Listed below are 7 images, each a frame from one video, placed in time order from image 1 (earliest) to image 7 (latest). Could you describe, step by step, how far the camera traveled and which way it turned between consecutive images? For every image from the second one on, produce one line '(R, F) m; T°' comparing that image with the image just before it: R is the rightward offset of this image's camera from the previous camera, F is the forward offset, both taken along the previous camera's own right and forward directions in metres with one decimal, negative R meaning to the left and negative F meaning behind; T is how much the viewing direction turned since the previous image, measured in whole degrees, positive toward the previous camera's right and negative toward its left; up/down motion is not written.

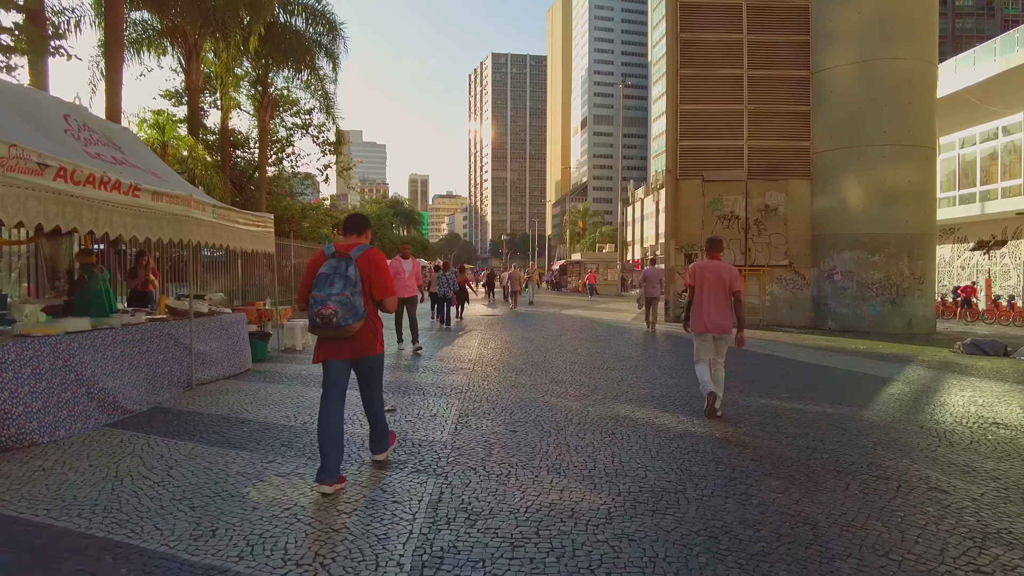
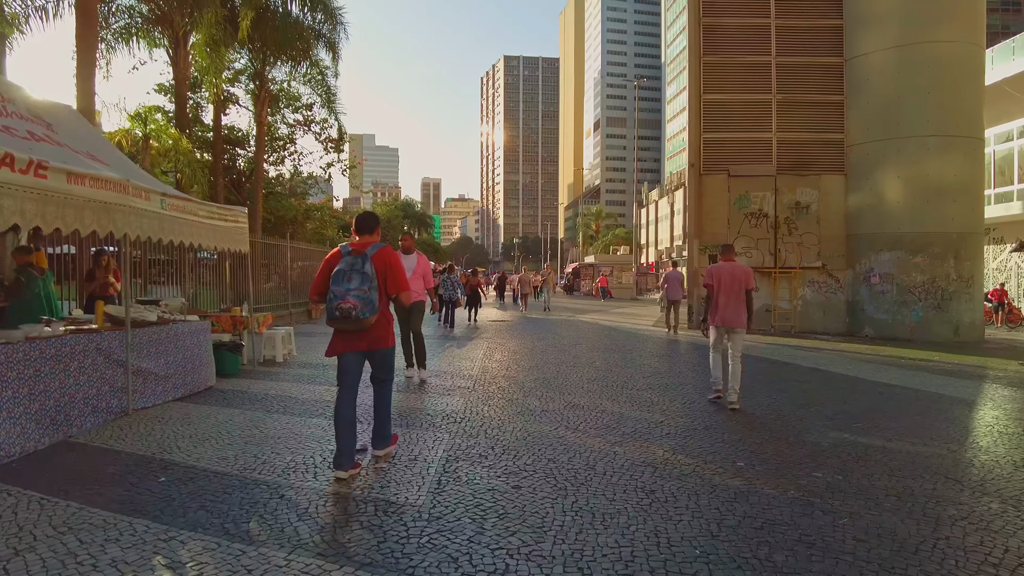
(+0.1, +1.2) m; -1°
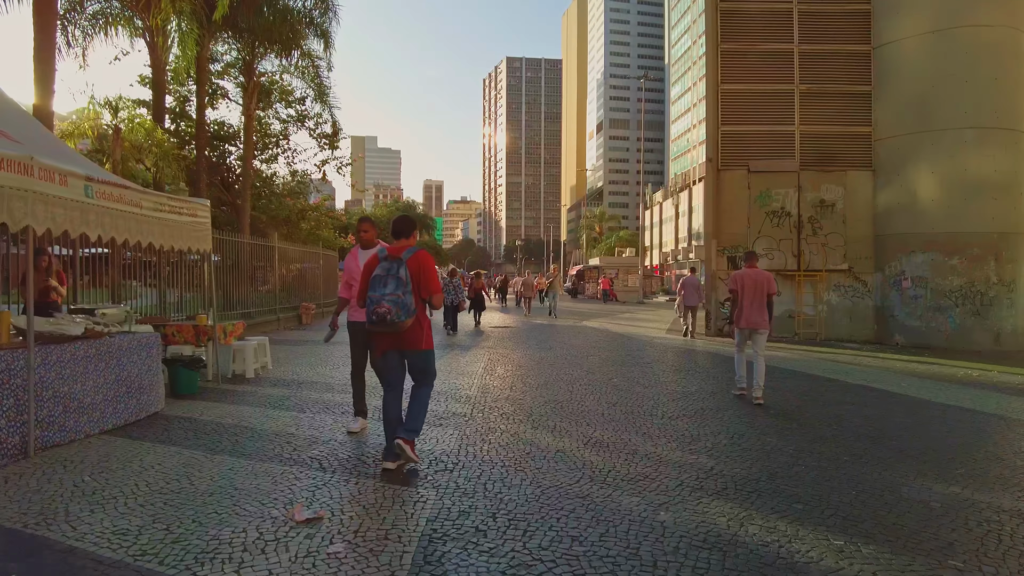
(0.0, +1.2) m; 0°
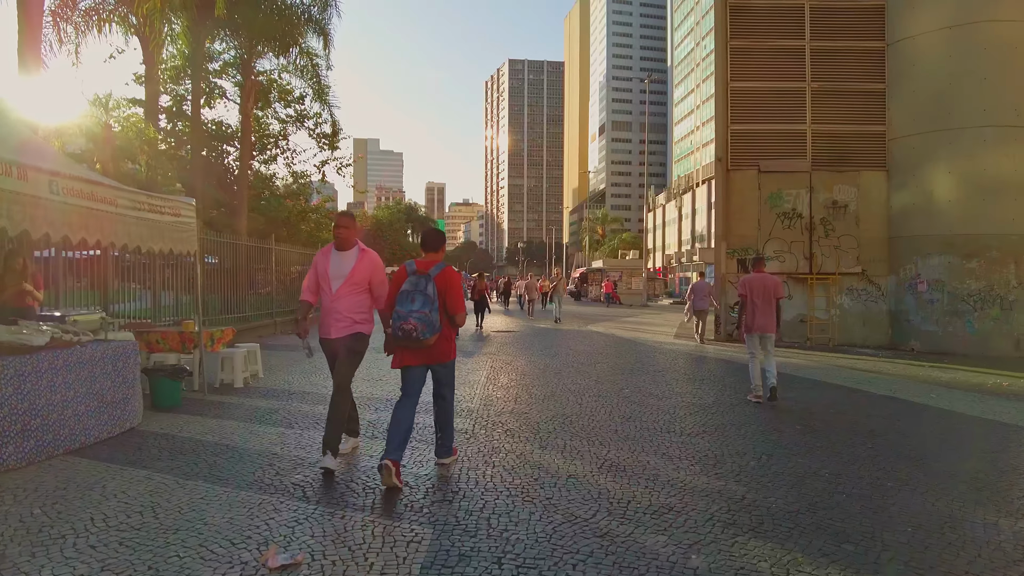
(0.0, +0.5) m; 0°
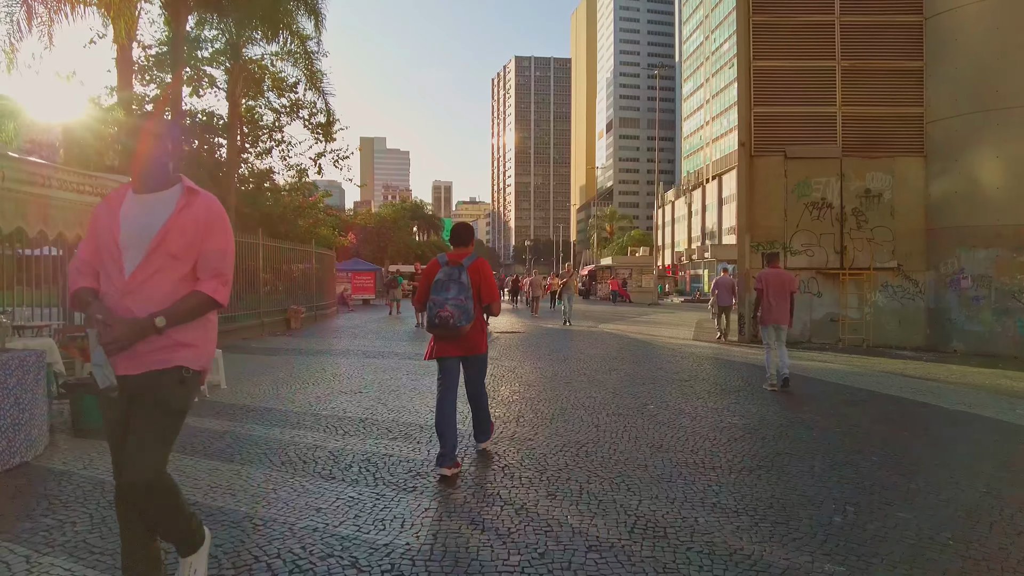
(+0.1, +1.2) m; -1°
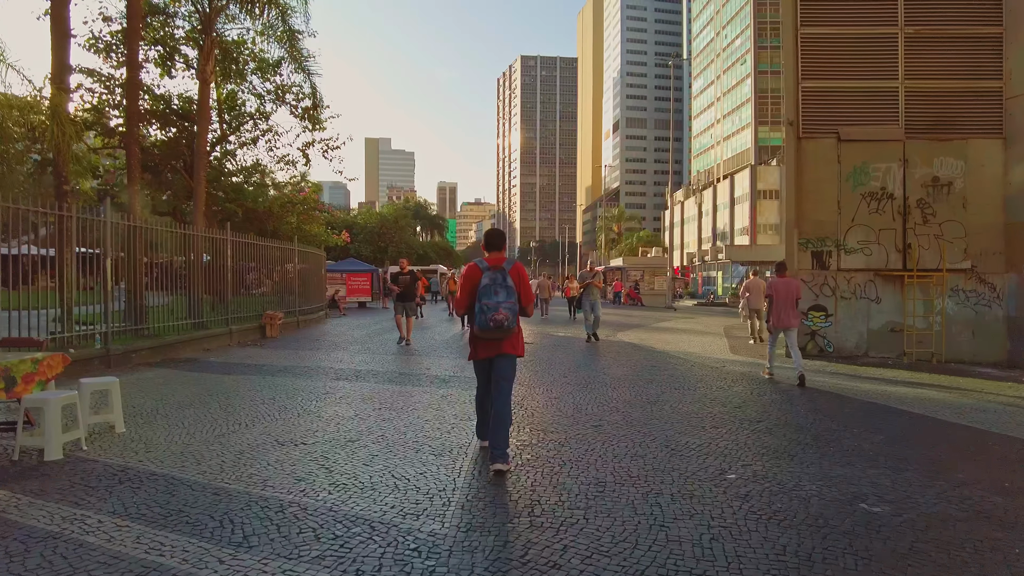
(0.0, +2.1) m; 0°
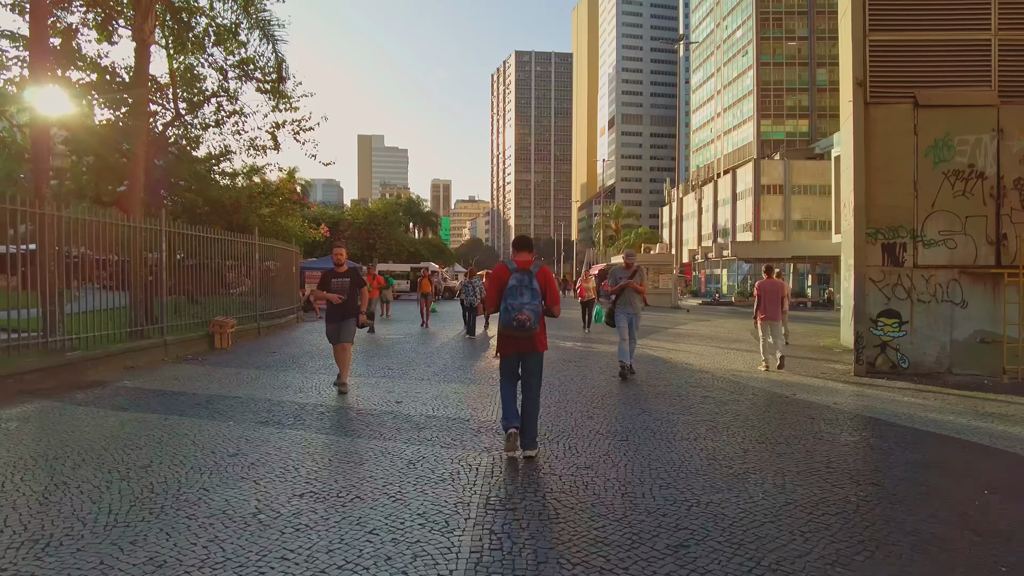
(-0.1, +2.4) m; 0°
